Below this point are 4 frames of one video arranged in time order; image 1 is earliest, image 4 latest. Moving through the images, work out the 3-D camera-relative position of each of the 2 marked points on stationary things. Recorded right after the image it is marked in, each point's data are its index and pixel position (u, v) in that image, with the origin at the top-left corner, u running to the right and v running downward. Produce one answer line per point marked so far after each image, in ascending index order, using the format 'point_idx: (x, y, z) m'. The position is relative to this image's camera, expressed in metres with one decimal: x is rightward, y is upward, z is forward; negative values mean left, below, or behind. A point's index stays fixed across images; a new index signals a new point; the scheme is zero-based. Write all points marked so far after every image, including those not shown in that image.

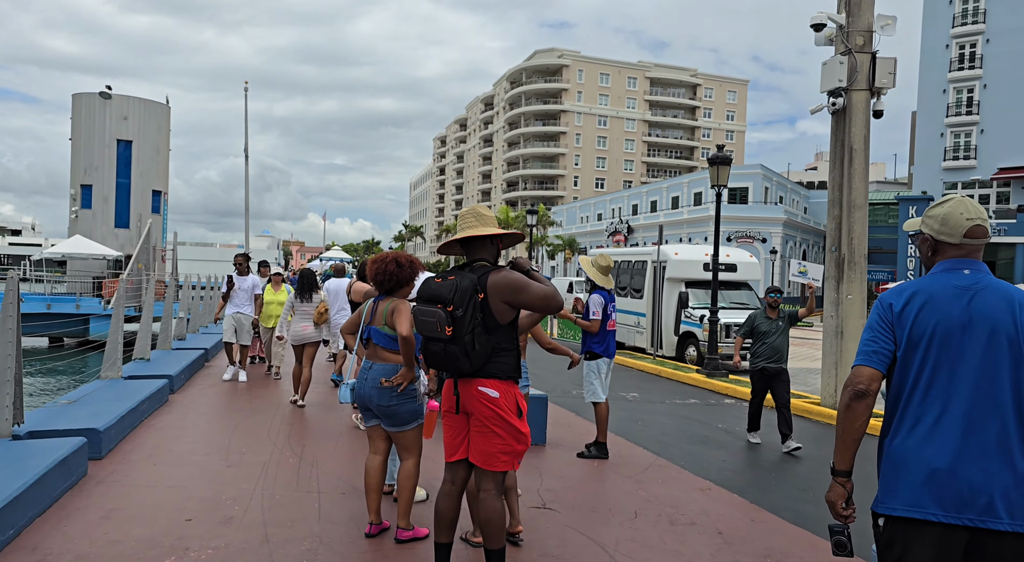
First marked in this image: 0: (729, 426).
0: (+3.3, -2.2, +9.1) m
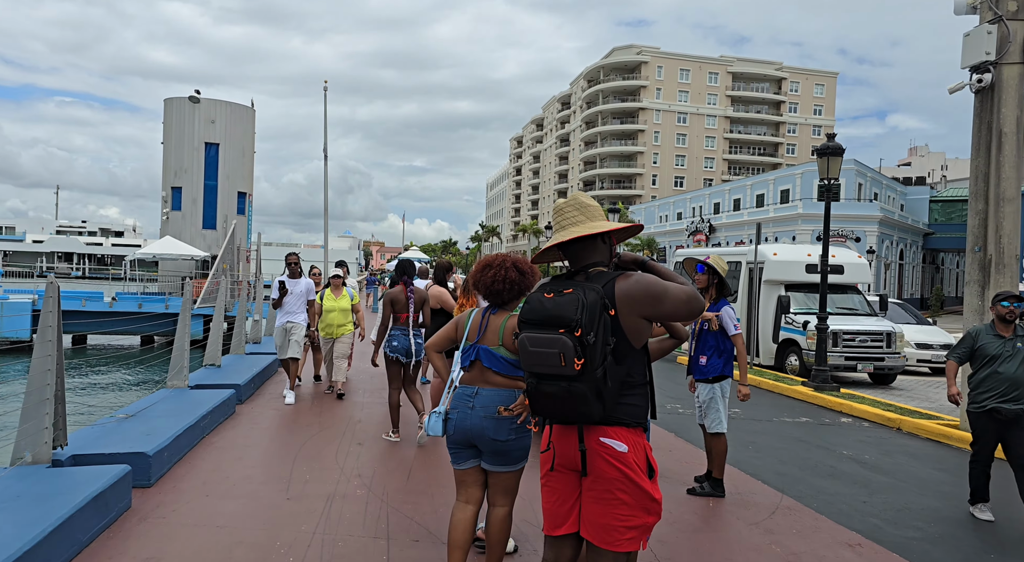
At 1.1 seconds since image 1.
0: (+4.5, -2.2, +7.8) m
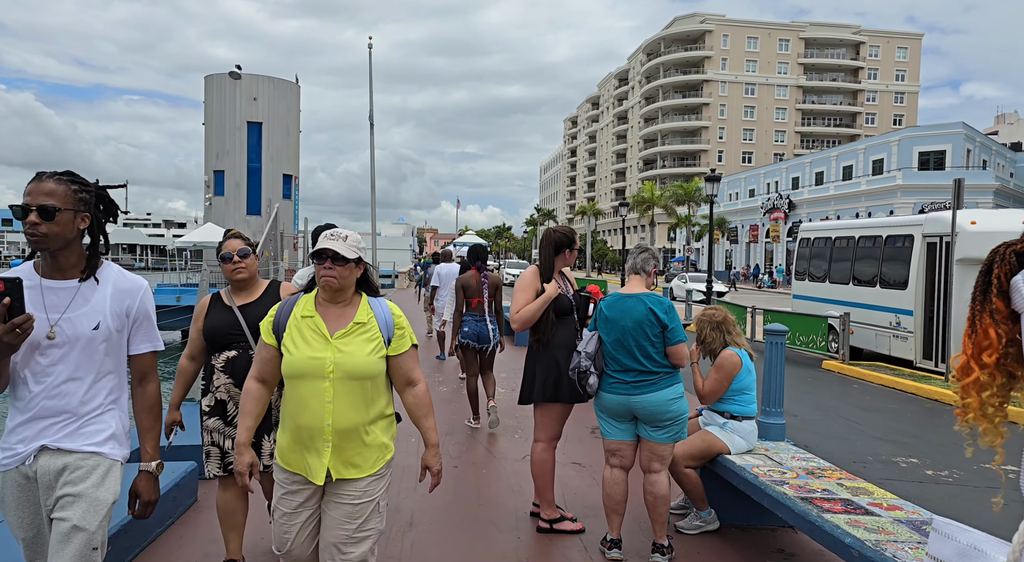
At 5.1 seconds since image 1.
0: (+5.6, -2.1, +4.2) m
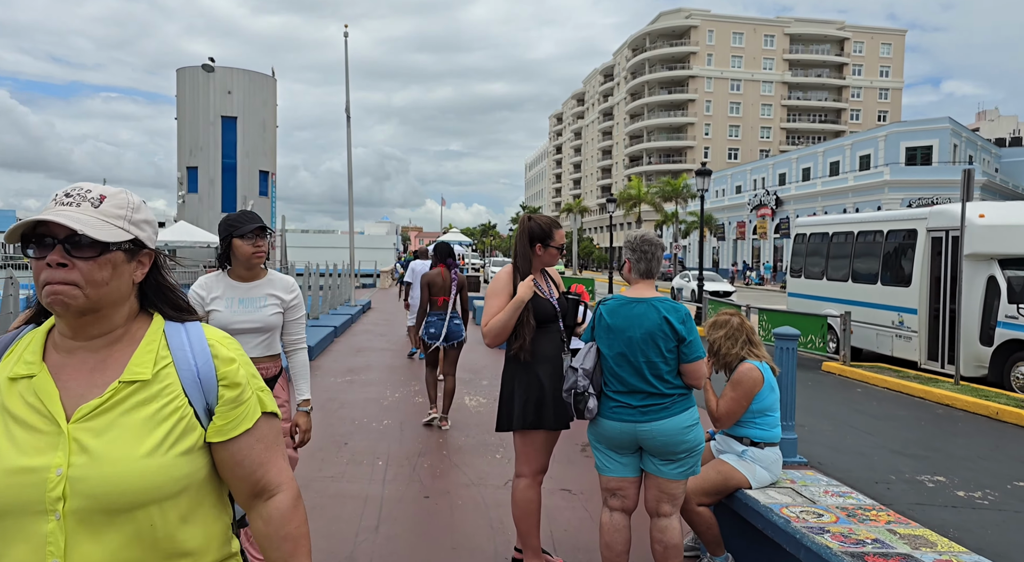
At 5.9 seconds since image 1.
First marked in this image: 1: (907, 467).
0: (+5.5, -2.0, +3.7) m
1: (+3.6, -1.7, +5.5) m
